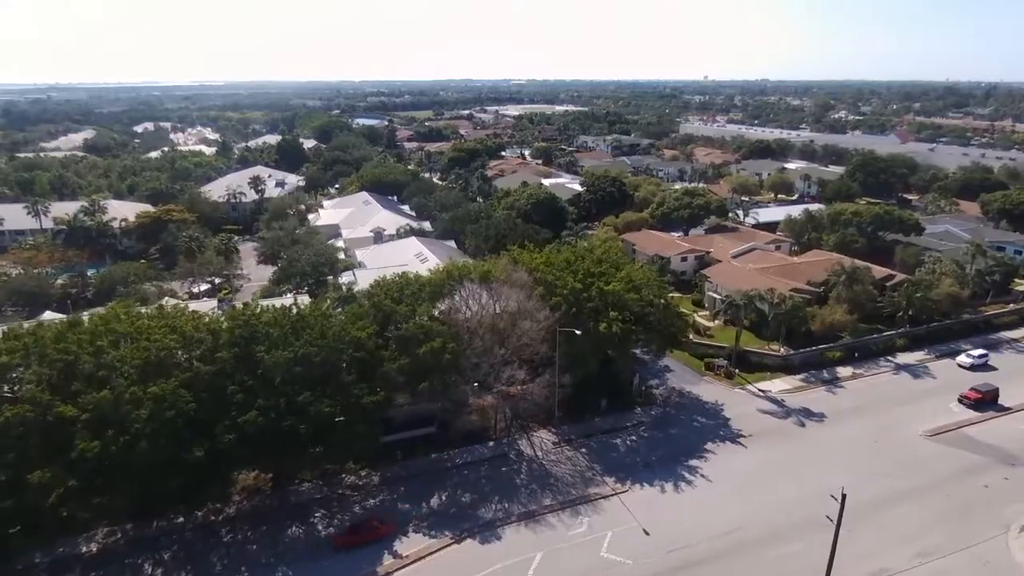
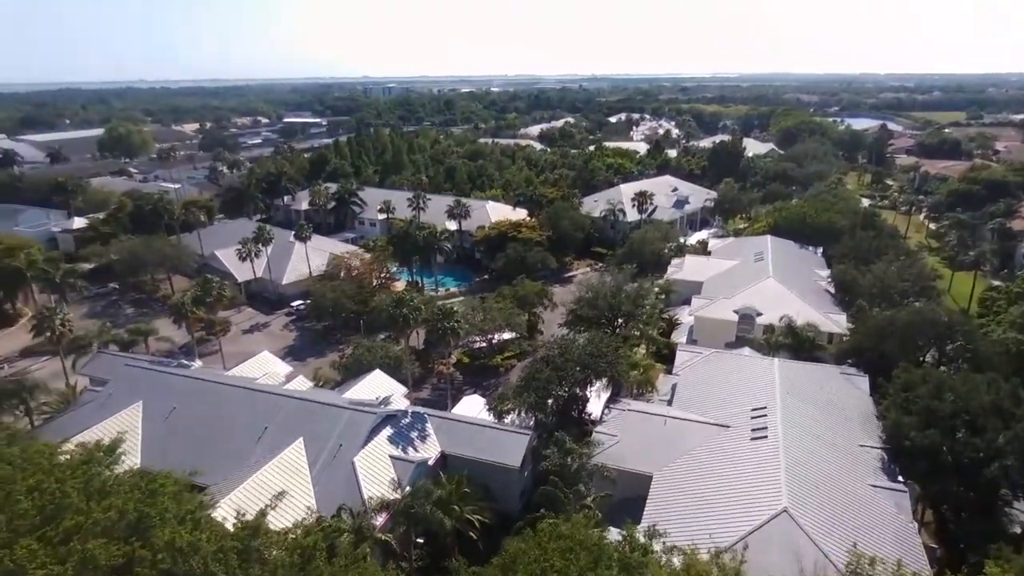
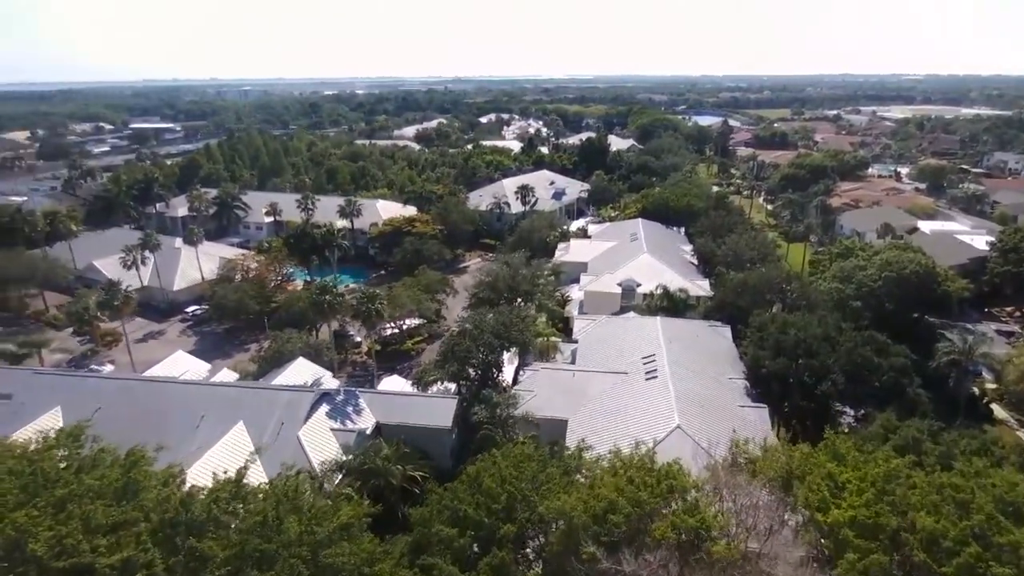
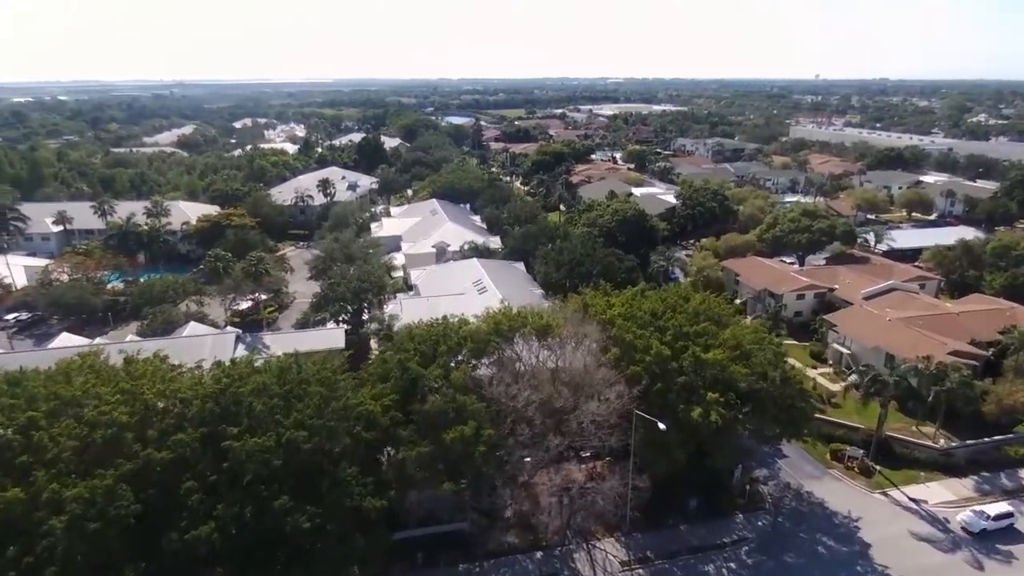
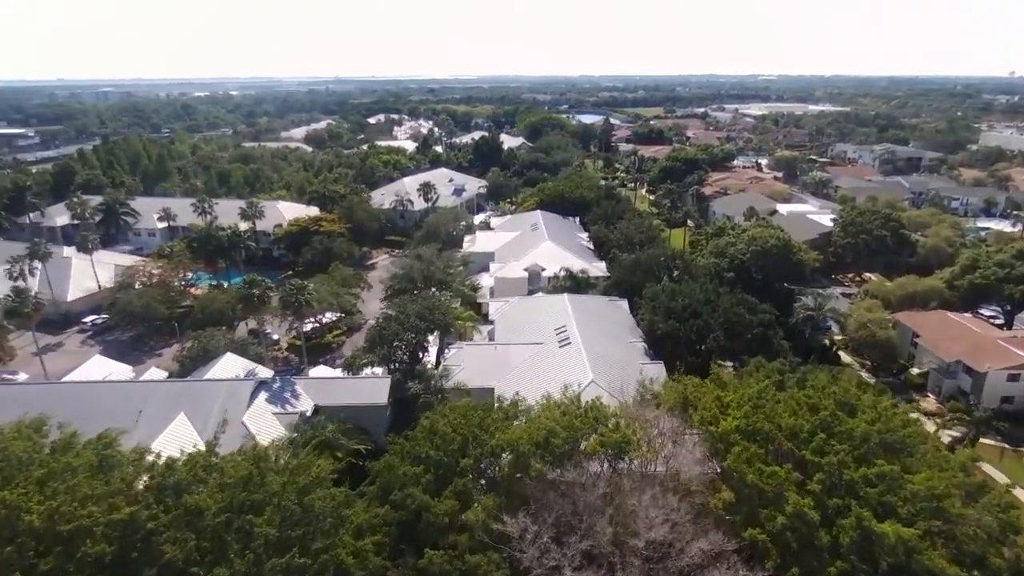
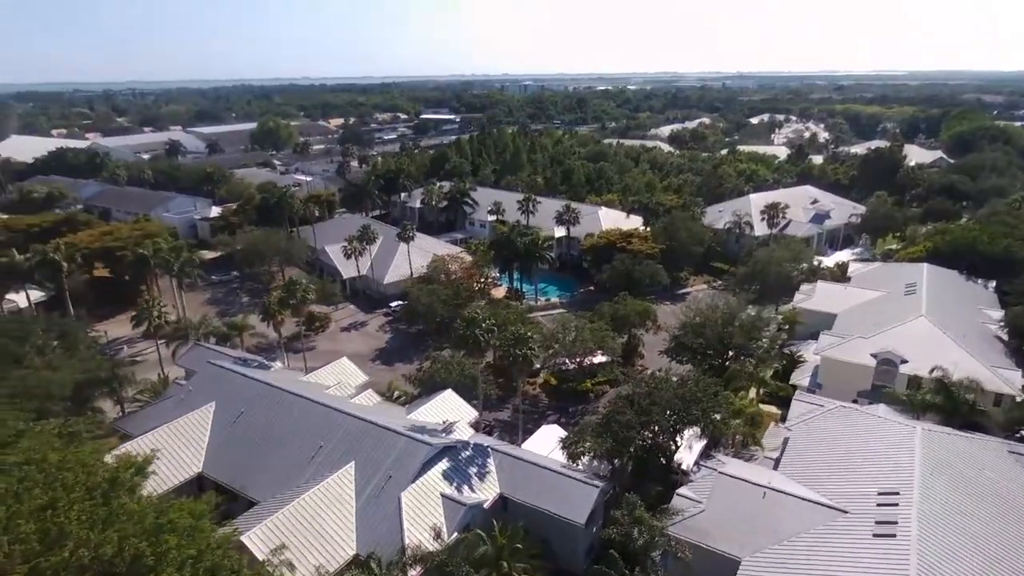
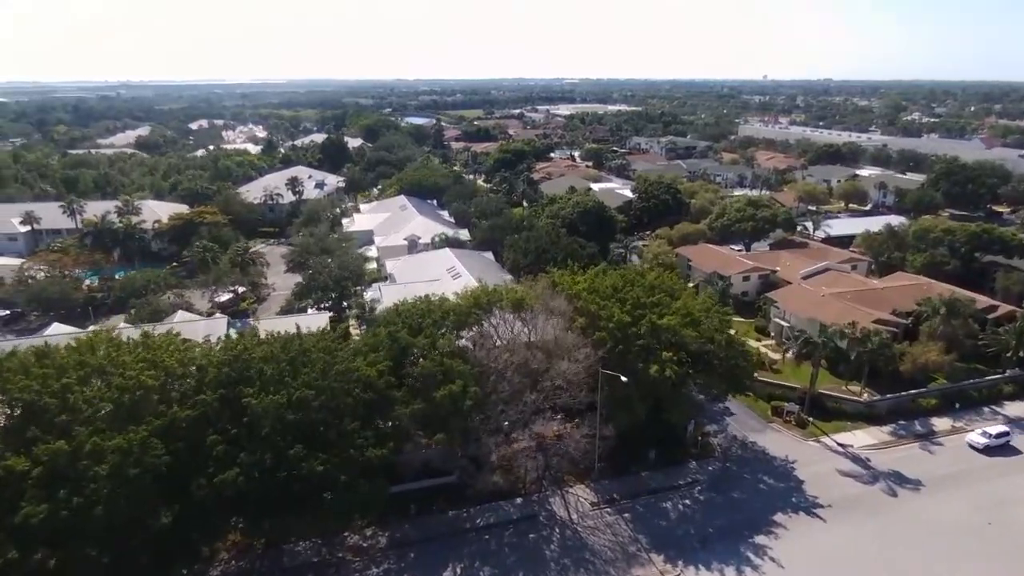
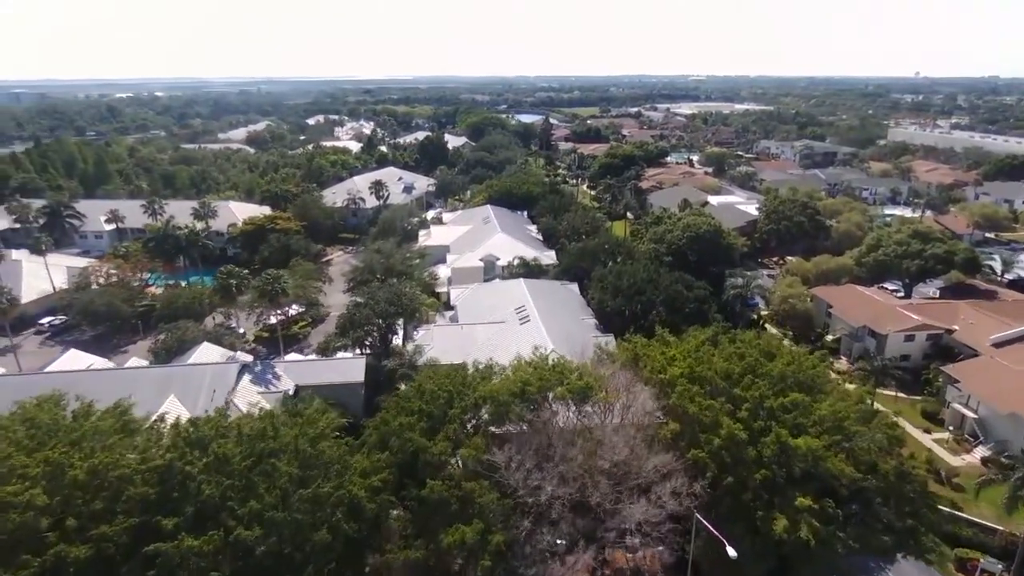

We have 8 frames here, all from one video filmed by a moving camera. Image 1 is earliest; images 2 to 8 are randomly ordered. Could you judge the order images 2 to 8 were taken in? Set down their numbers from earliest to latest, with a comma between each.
7, 4, 8, 5, 3, 2, 6
